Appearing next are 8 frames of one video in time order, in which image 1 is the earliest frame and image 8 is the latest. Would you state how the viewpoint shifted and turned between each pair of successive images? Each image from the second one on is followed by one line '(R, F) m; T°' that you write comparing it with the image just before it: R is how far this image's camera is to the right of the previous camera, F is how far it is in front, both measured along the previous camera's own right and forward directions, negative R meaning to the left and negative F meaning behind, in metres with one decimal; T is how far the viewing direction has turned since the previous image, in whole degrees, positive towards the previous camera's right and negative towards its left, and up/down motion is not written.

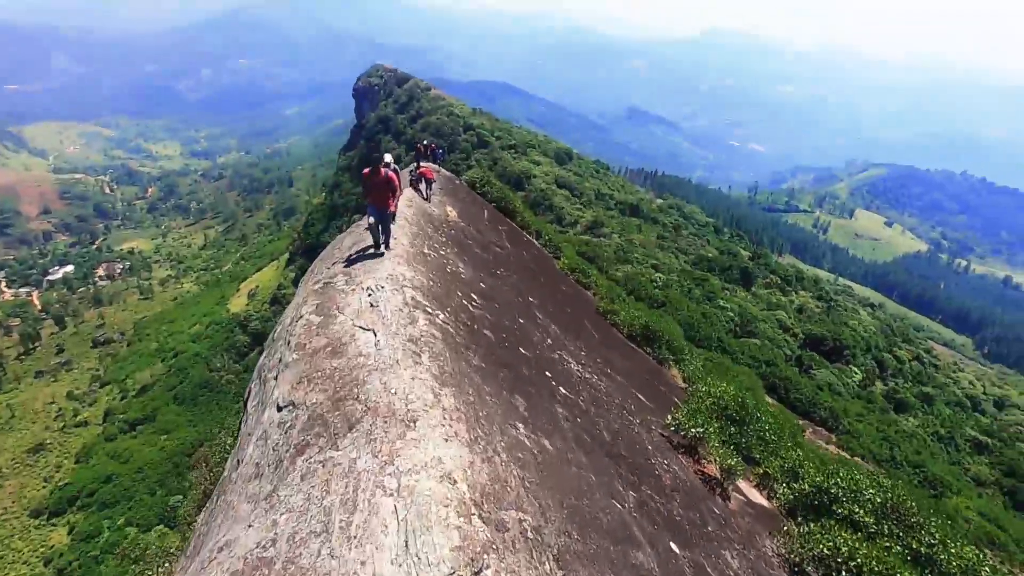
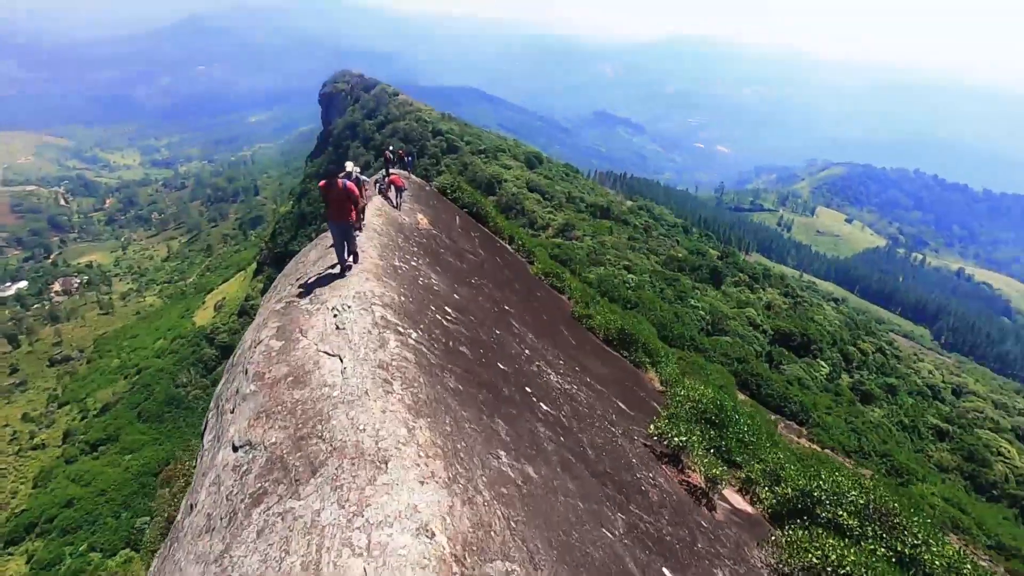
(0.0, +0.2) m; +3°
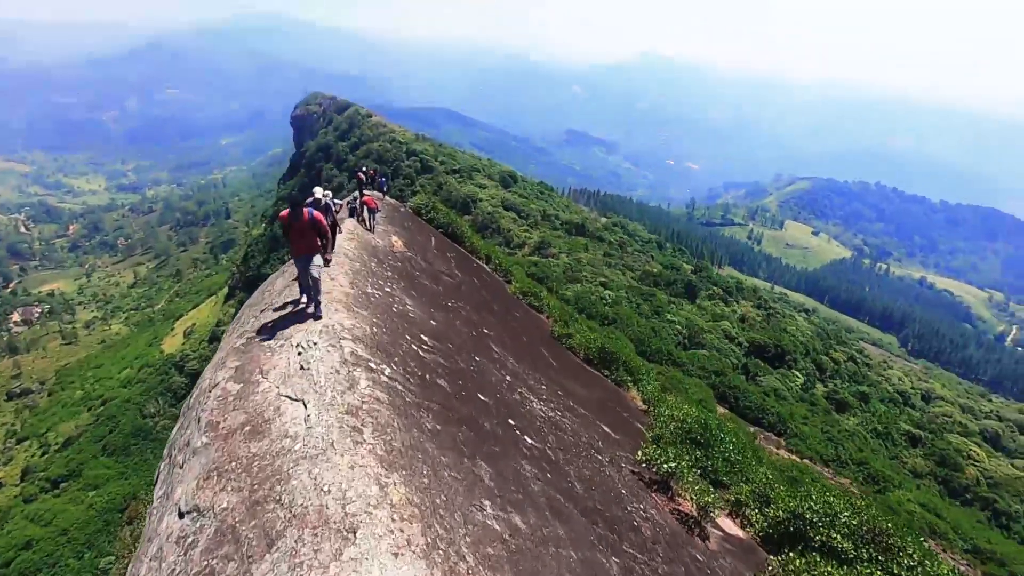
(0.0, +0.2) m; +2°
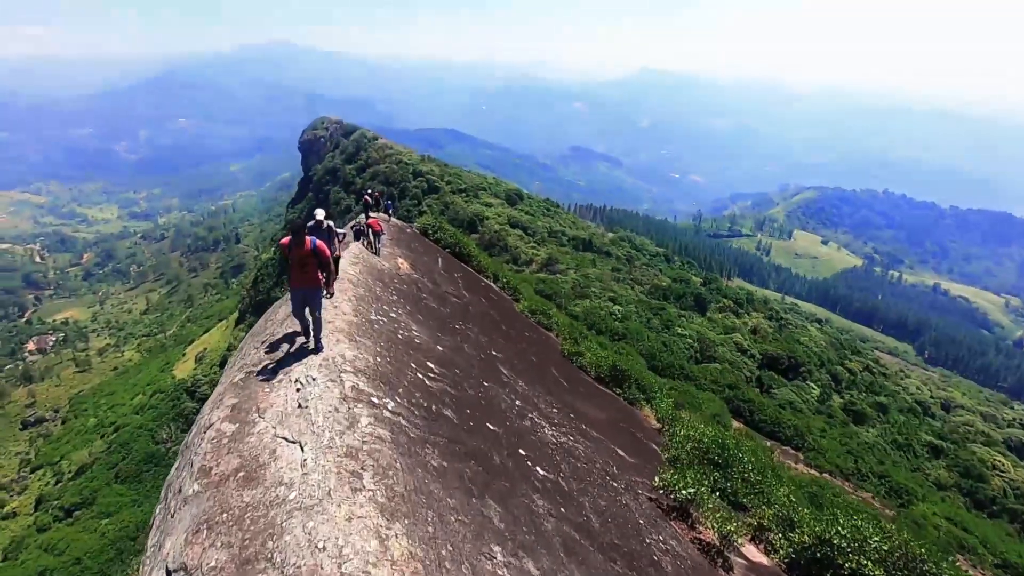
(0.0, +0.1) m; -1°
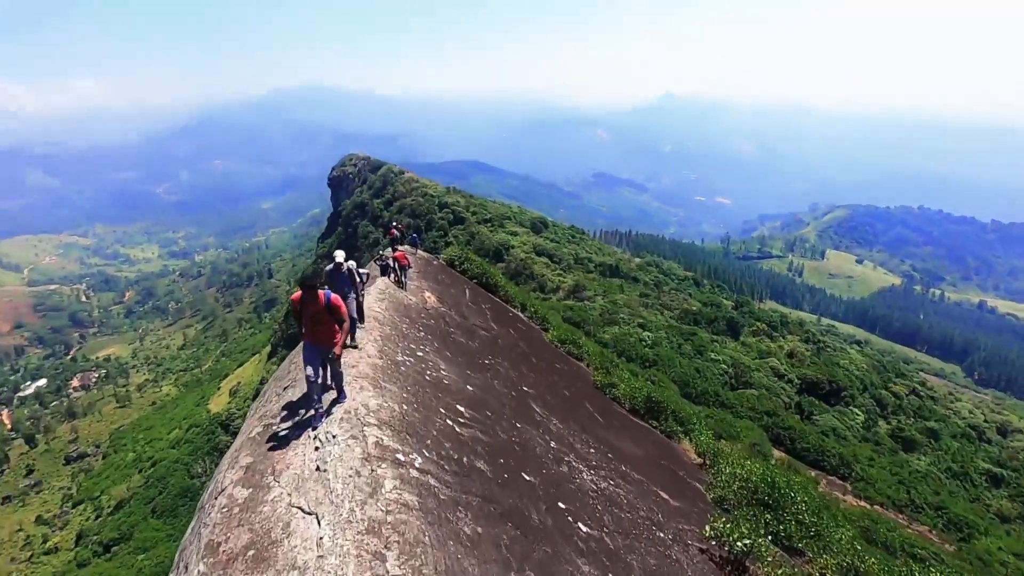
(0.0, +0.2) m; -3°
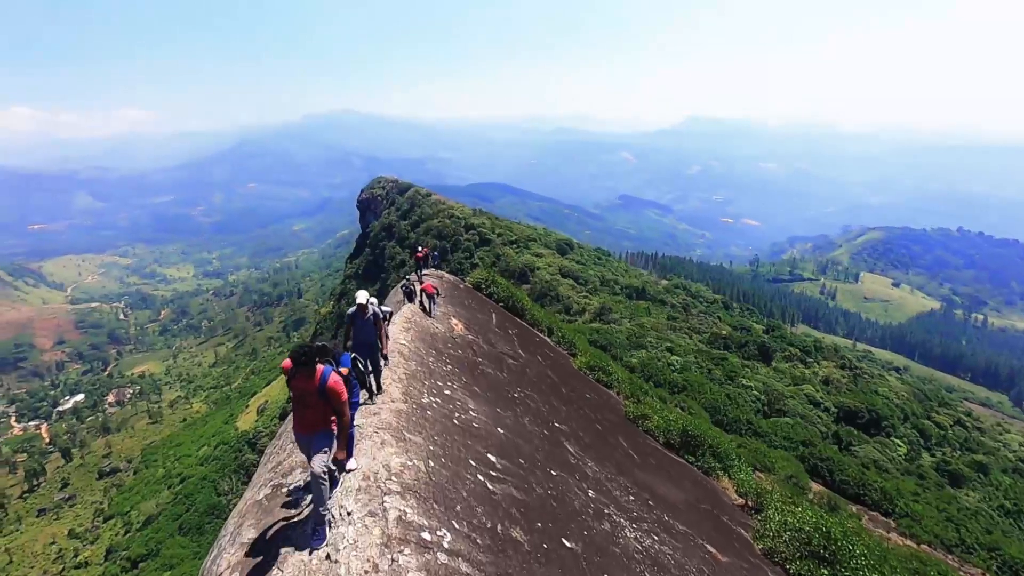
(-0.1, +0.3) m; -3°
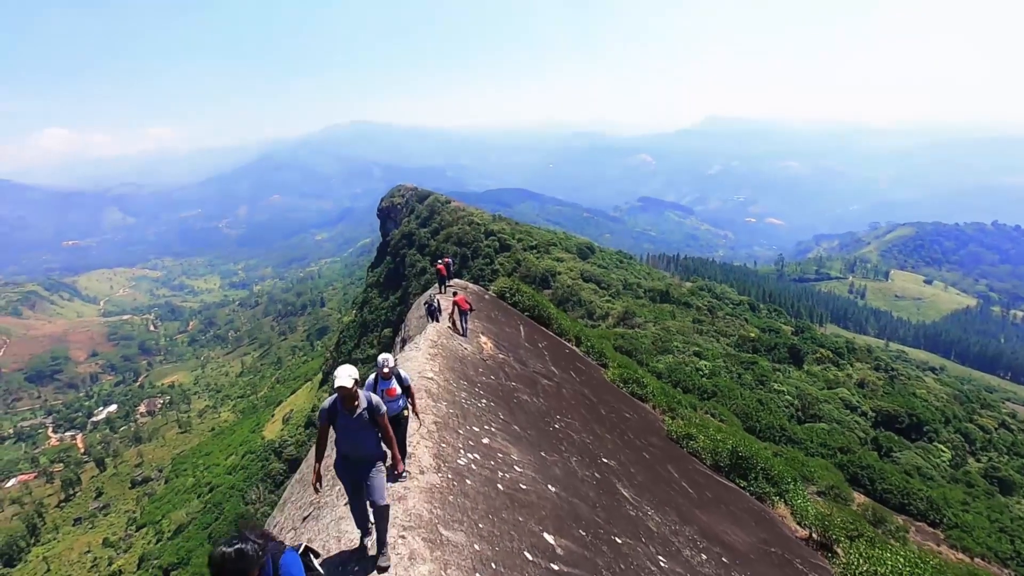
(-0.2, +0.8) m; -2°
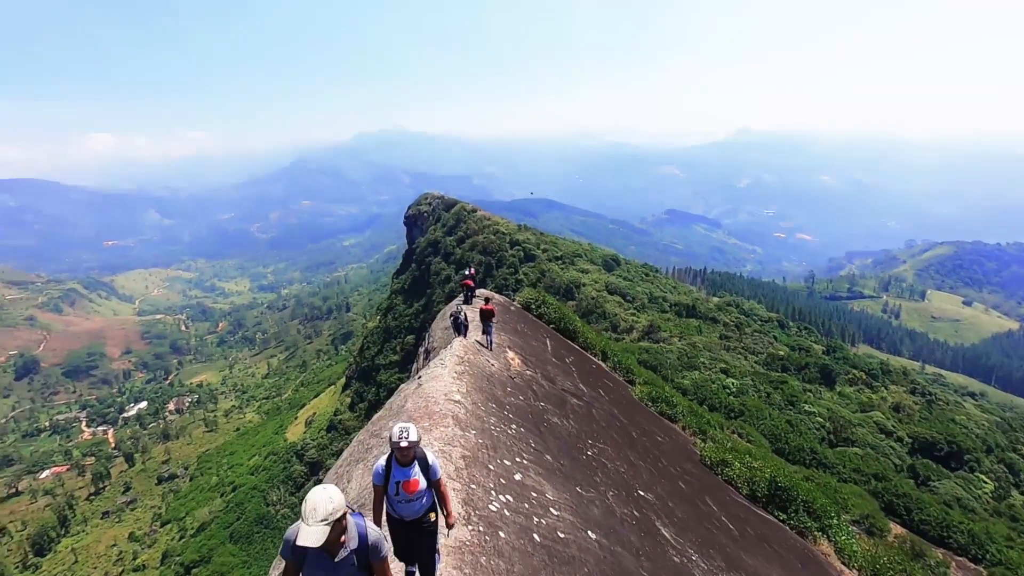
(-0.1, +0.4) m; -3°
